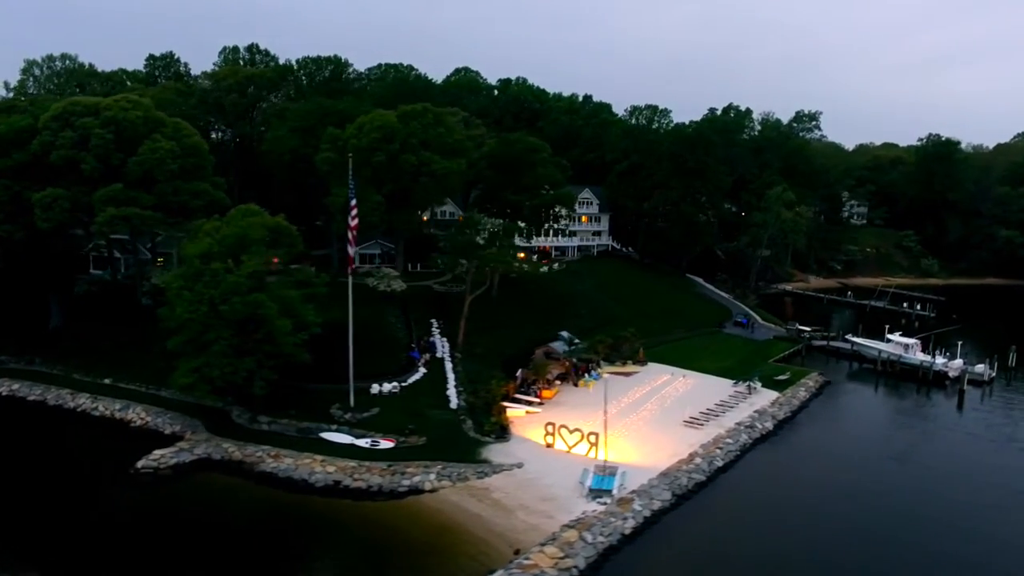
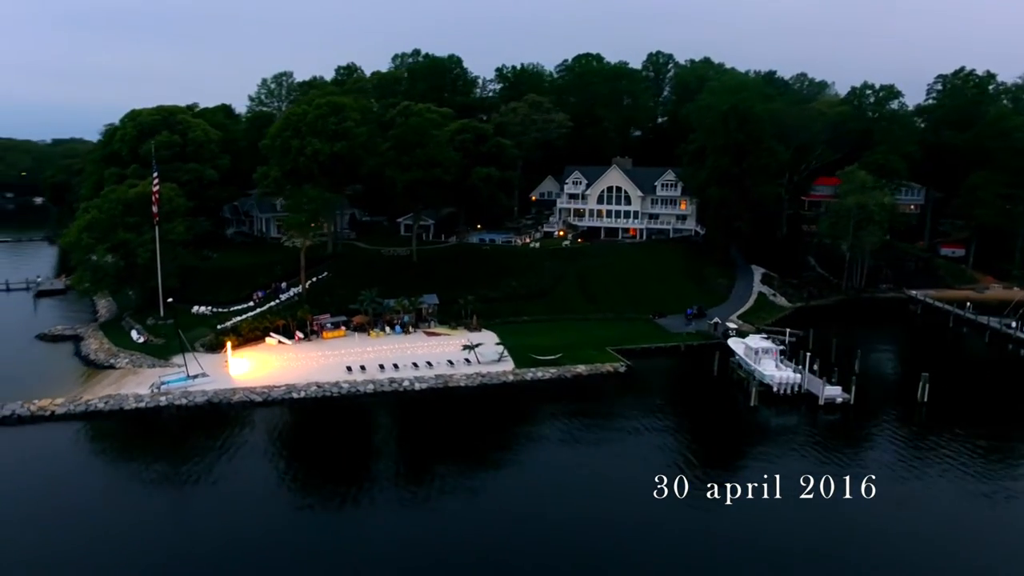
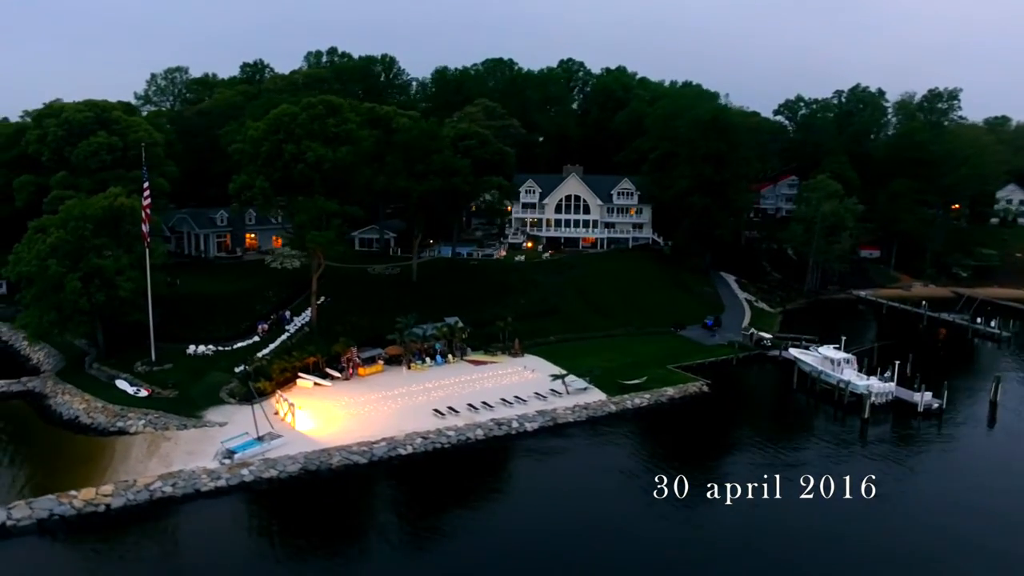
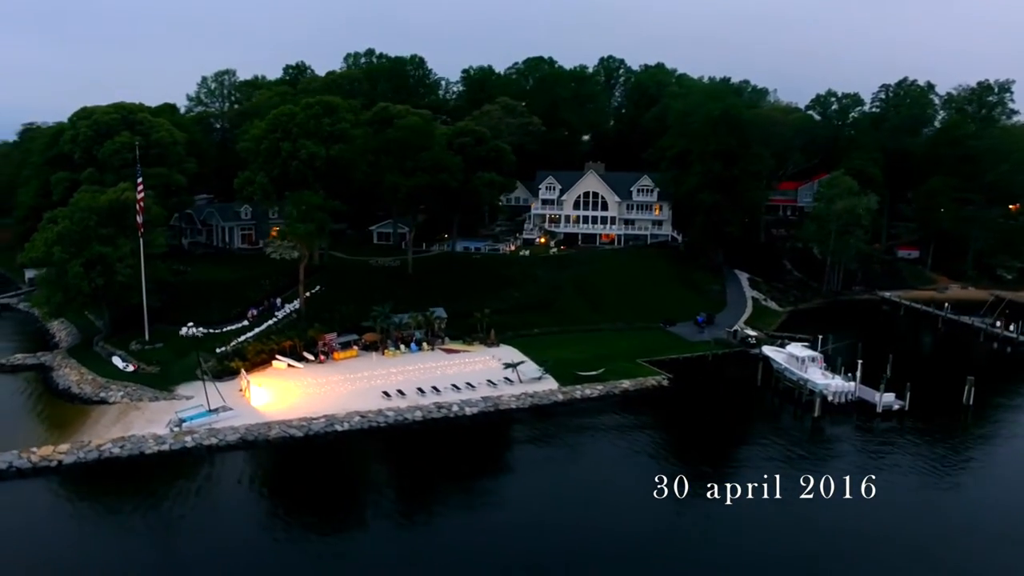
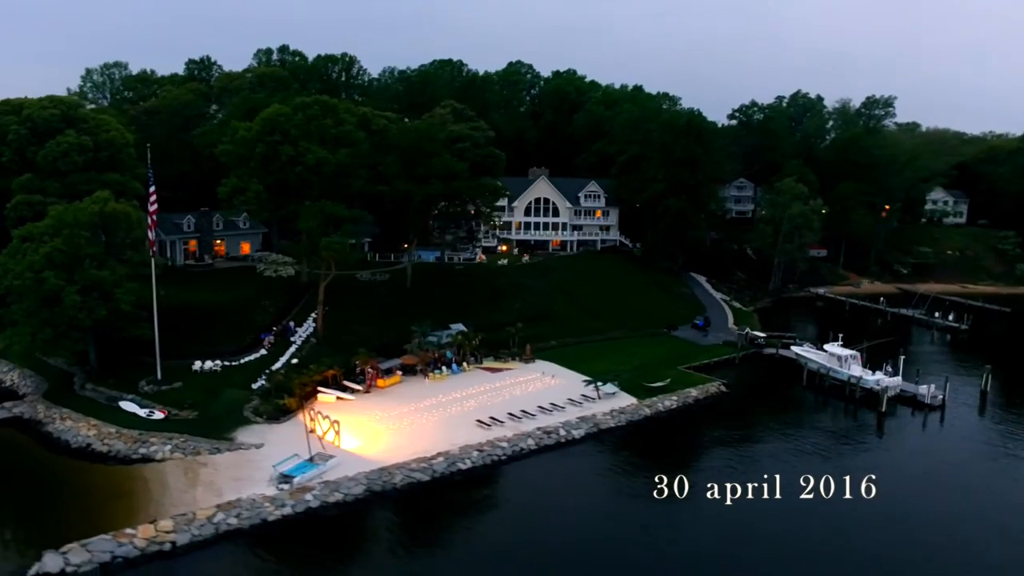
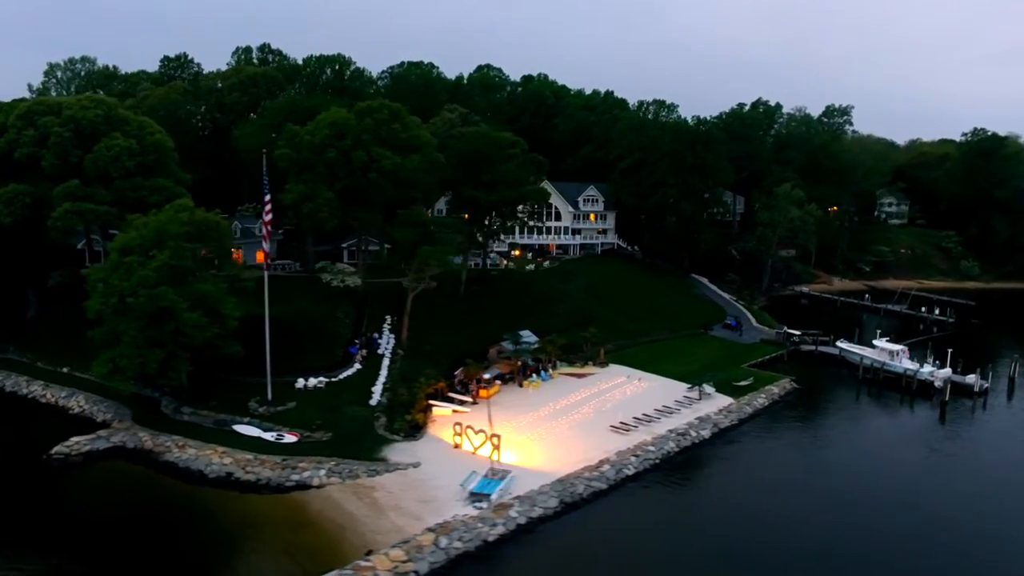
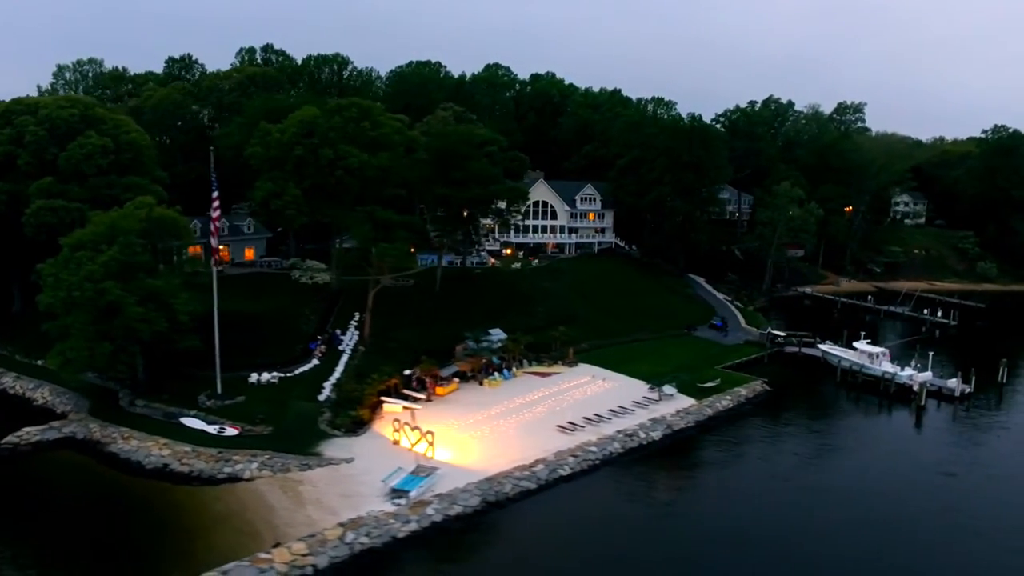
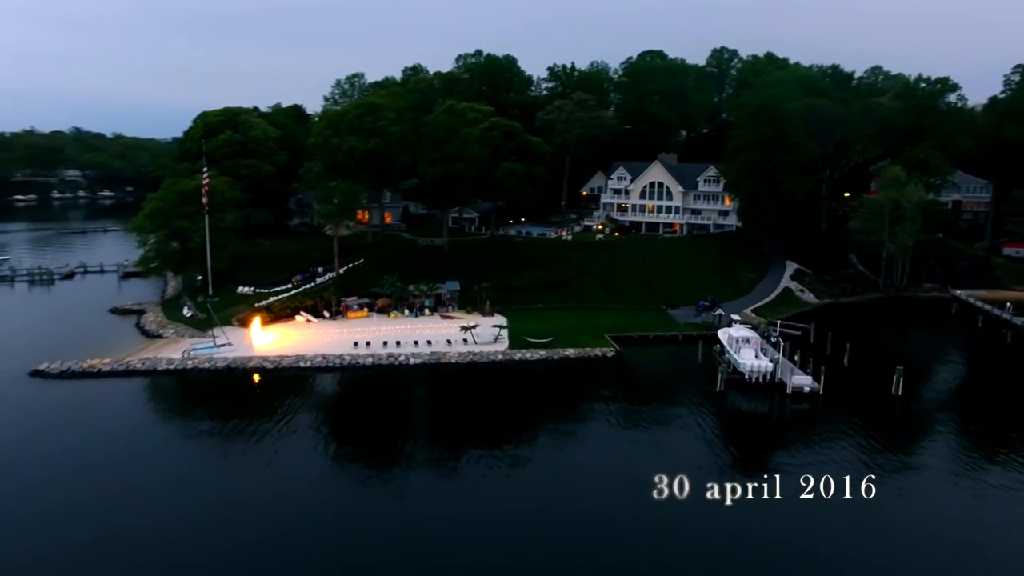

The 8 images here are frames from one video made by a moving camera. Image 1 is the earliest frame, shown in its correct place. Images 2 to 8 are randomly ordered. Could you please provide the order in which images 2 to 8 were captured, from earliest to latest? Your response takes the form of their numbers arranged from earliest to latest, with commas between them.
6, 7, 5, 3, 4, 2, 8
